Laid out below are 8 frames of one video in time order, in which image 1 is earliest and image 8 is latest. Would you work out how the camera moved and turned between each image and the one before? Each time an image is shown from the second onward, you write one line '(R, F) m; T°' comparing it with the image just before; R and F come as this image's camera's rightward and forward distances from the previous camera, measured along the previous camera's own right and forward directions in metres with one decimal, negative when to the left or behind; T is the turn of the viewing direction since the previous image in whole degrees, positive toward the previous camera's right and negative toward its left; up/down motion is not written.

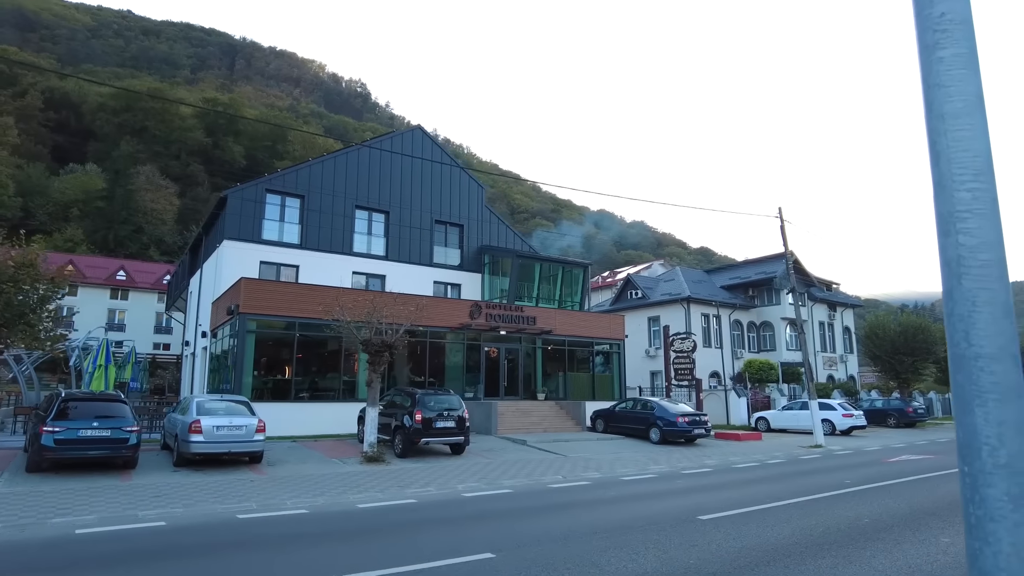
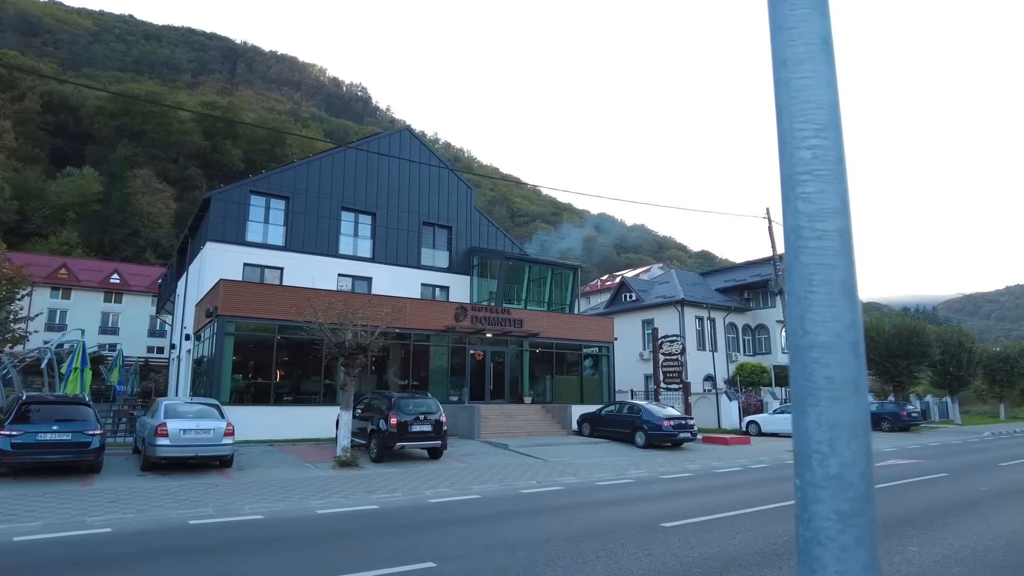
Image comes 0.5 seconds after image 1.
(+0.6, +0.3) m; 0°
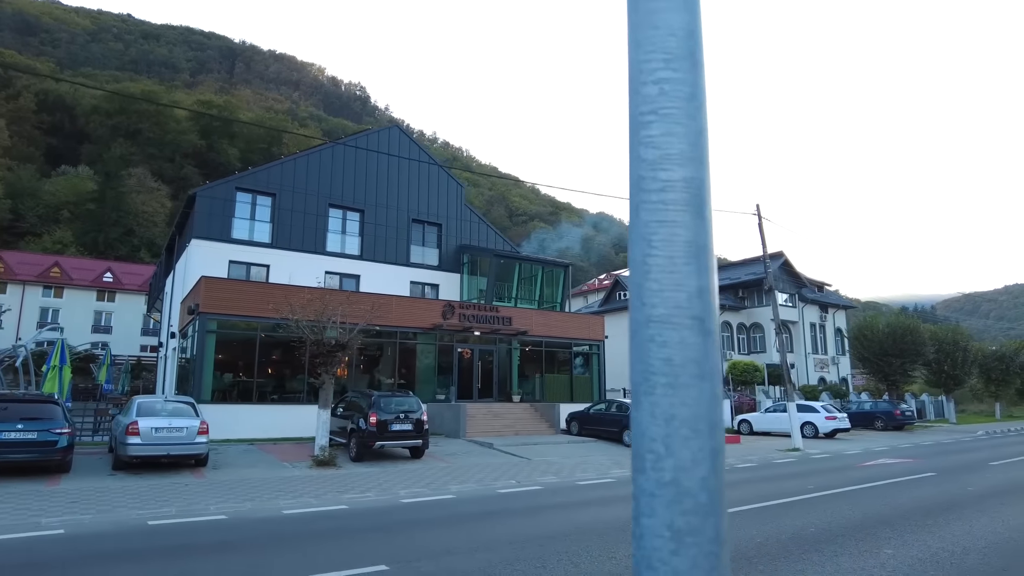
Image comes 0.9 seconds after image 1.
(+0.4, +0.3) m; 0°
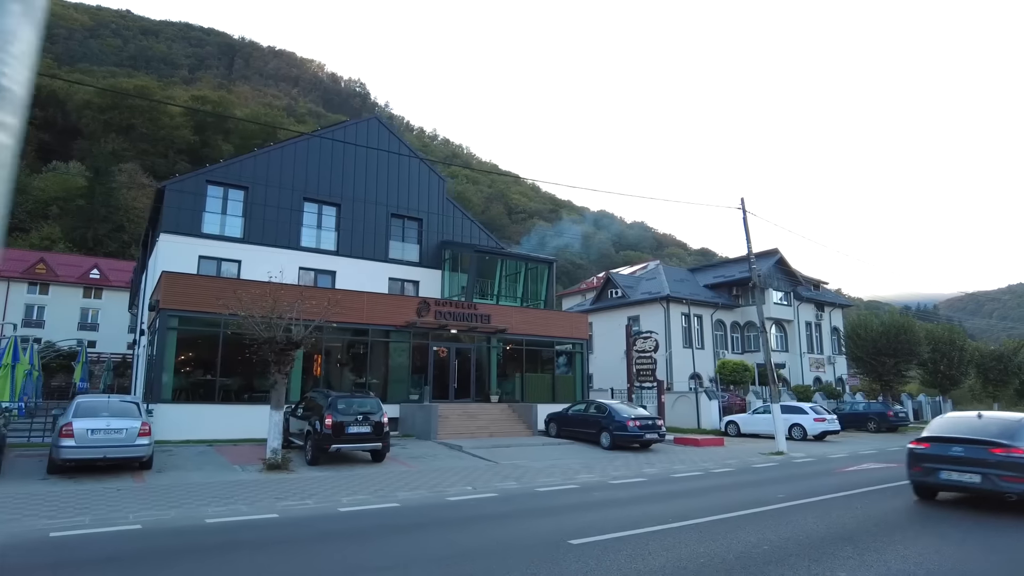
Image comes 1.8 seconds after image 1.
(+0.9, +0.7) m; 0°
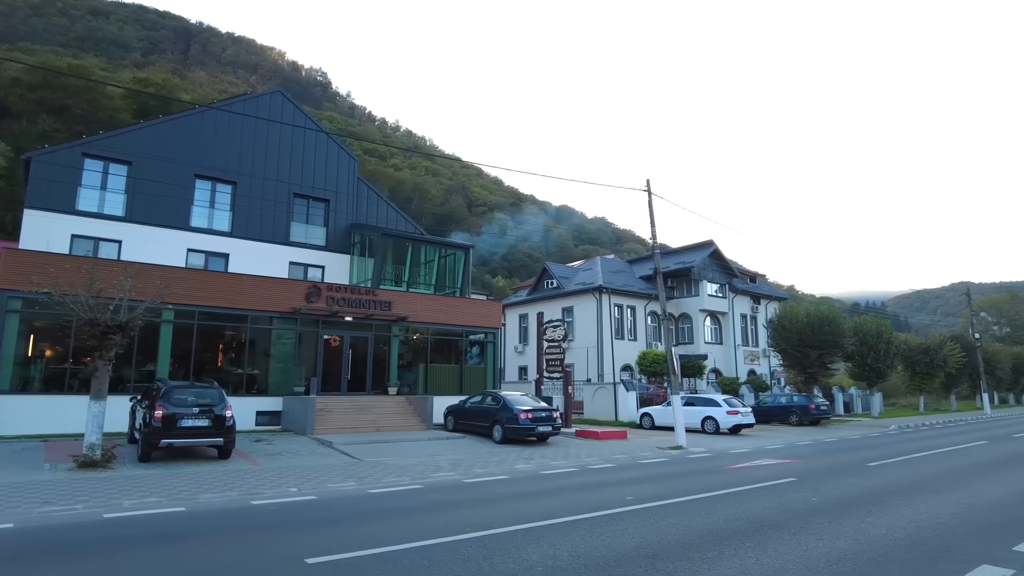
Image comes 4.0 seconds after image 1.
(+2.3, +1.3) m; +3°
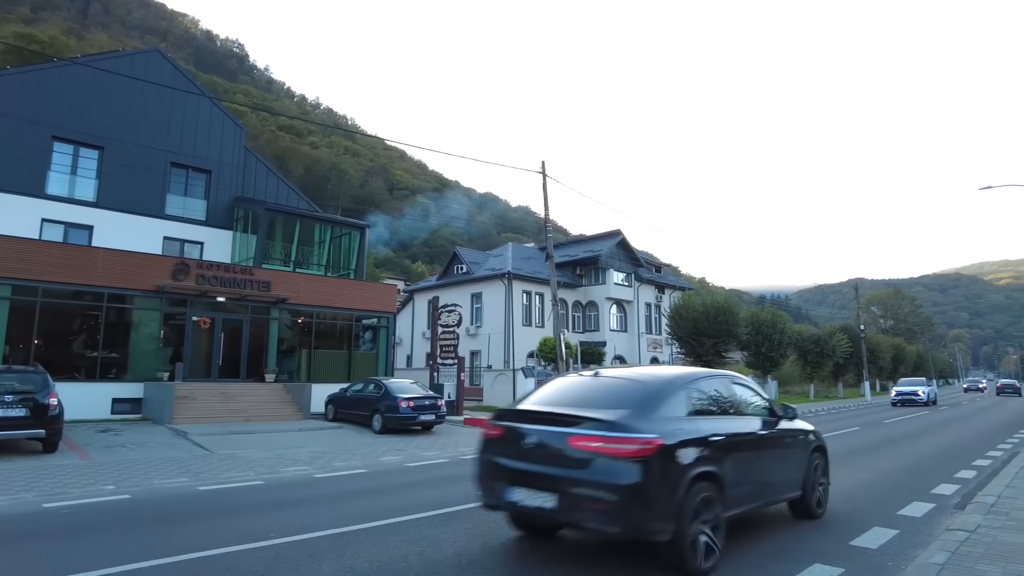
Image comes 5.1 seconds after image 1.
(+1.1, +0.8) m; +7°
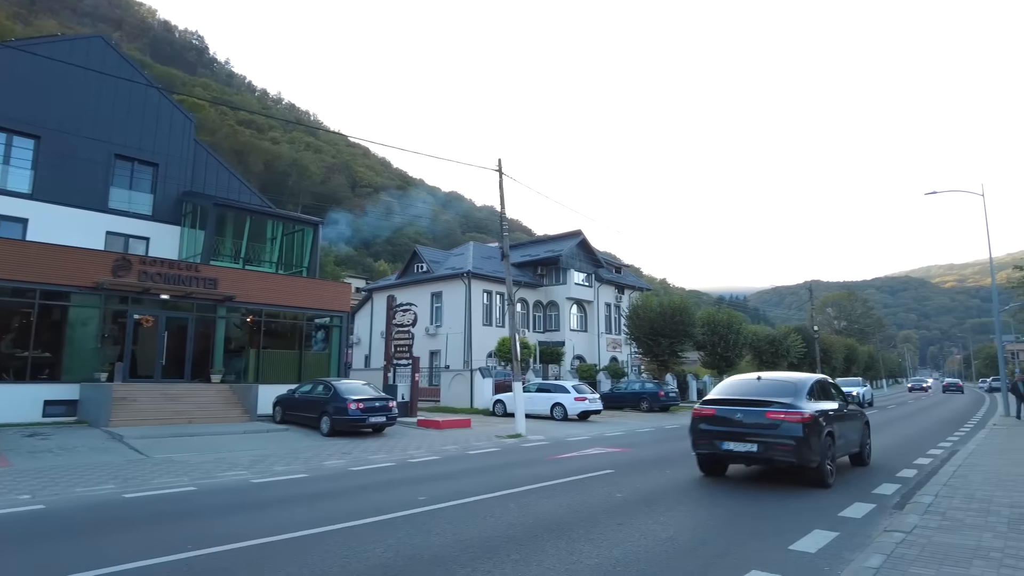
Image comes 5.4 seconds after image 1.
(+0.3, +0.2) m; +3°
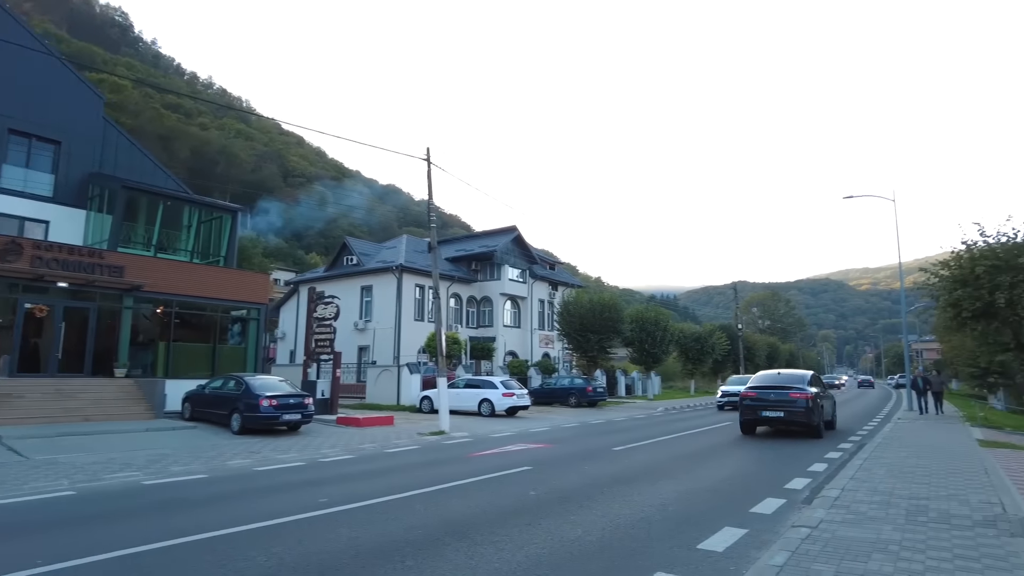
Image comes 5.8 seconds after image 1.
(+0.3, +0.3) m; +5°
